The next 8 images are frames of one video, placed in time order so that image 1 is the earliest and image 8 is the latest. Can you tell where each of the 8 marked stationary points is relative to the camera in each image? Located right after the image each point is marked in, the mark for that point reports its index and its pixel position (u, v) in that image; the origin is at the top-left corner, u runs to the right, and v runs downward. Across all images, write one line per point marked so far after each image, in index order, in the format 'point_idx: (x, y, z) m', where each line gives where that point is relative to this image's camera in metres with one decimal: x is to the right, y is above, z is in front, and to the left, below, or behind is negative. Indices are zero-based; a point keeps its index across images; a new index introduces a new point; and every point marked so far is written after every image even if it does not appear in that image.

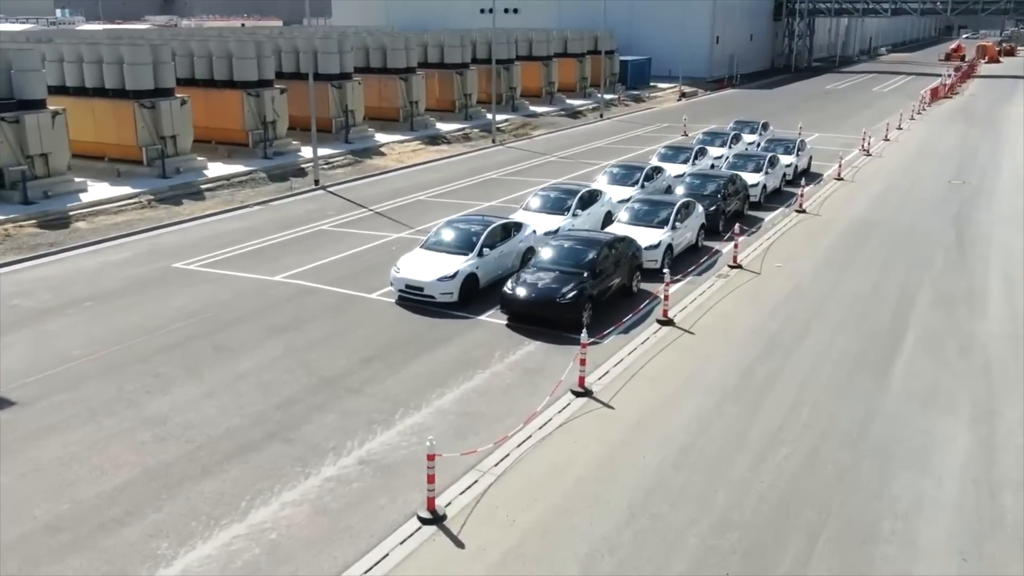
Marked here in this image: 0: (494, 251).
0: (-0.4, +0.7, +17.5) m
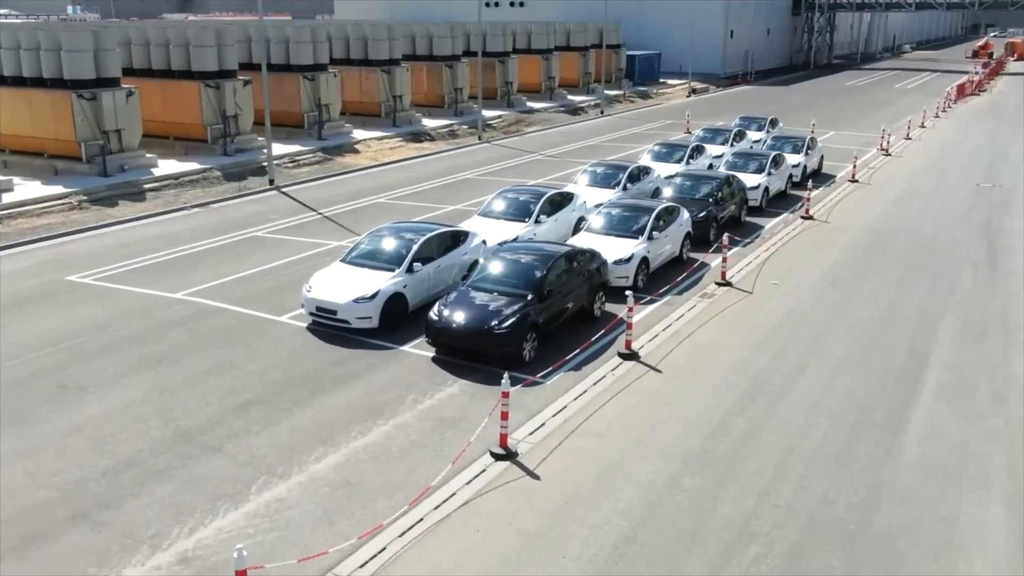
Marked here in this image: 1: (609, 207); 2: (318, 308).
0: (-1.3, +0.3, +14.6) m
1: (+1.9, +1.6, +17.9) m
2: (-2.8, -0.3, +13.7) m
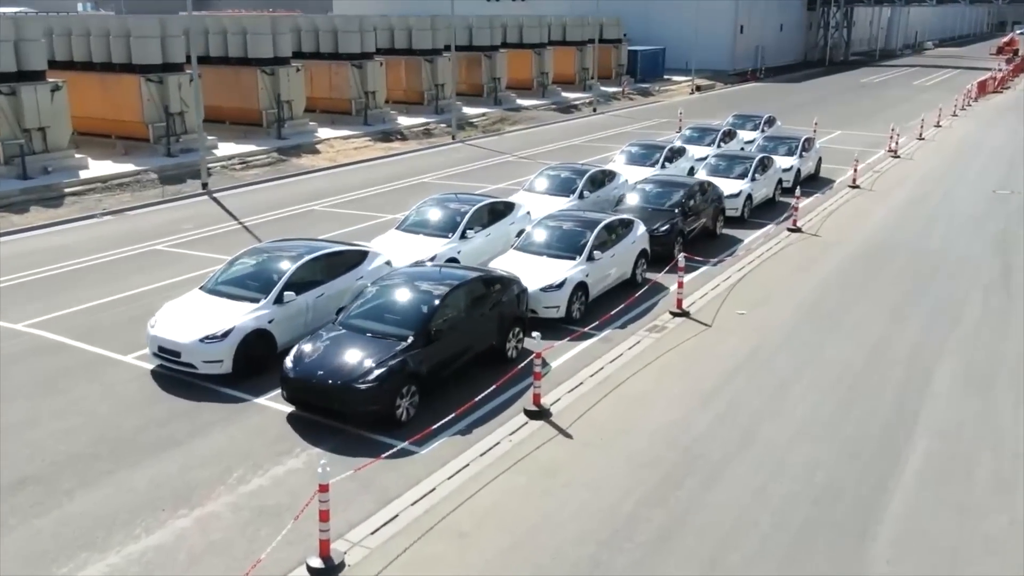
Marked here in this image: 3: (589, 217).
0: (-2.6, -0.1, +12.0) m
1: (+0.6, +1.2, +15.2) m
2: (-4.1, -0.7, +11.1) m
3: (+1.3, +1.2, +15.0) m
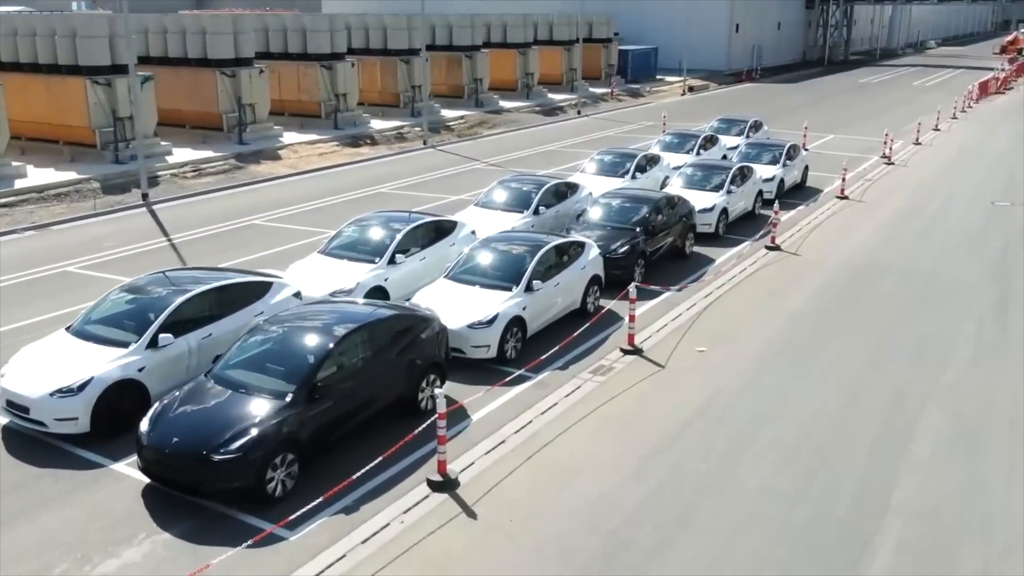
0: (-3.6, -0.5, +10.4) m
1: (-0.3, +0.7, +13.6) m
2: (-5.1, -1.2, +9.5) m
3: (+0.4, +0.7, +13.4) m
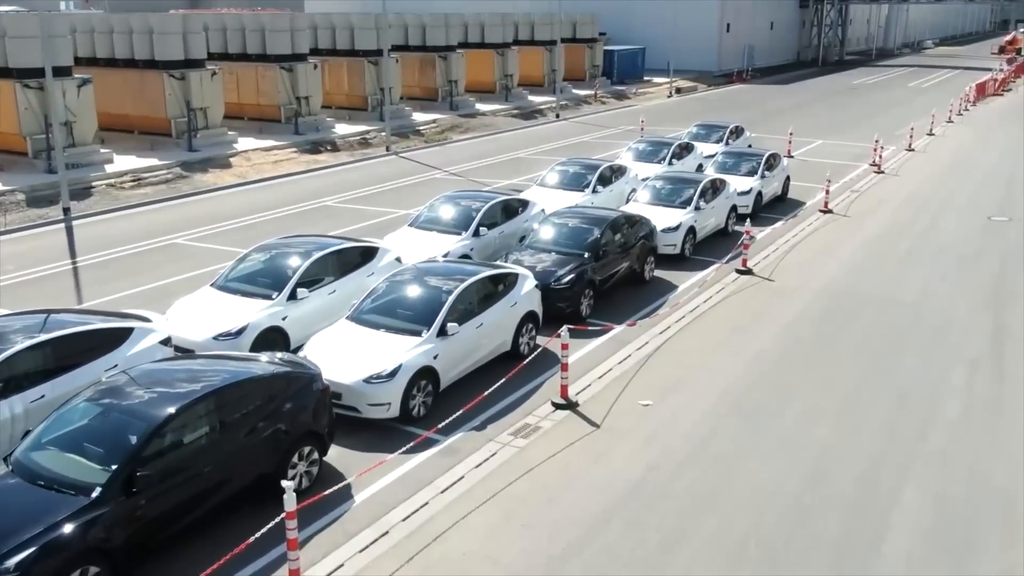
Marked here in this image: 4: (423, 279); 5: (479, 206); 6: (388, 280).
0: (-4.5, -1.0, +8.6) m
1: (-1.3, +0.2, +11.8) m
2: (-6.0, -1.6, +7.7) m
3: (-0.6, +0.3, +11.6) m
4: (-1.0, +0.1, +11.2) m
5: (-0.5, +1.4, +15.6) m
6: (-1.5, +0.1, +11.5) m
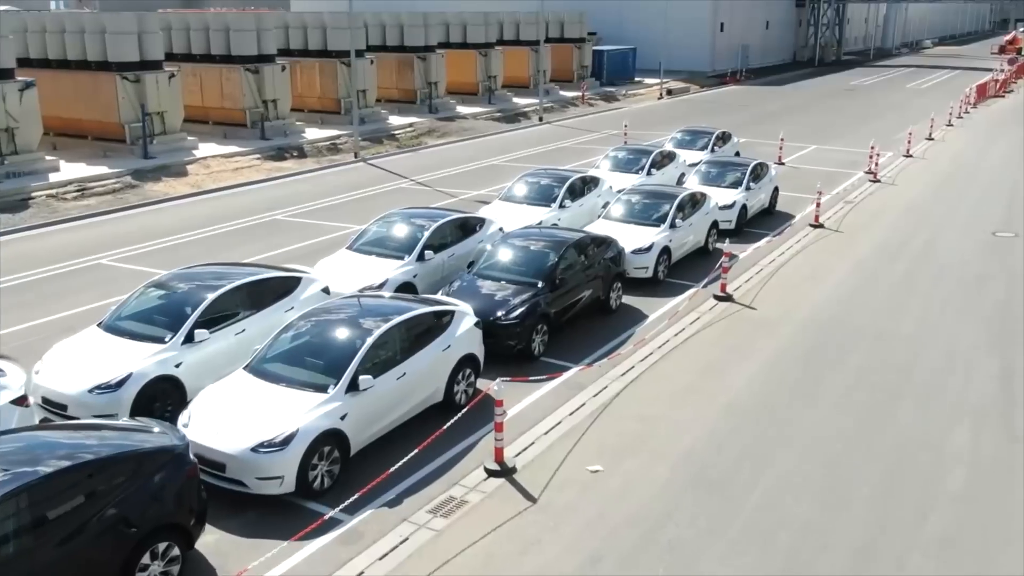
0: (-5.2, -1.4, +7.0) m
1: (-2.0, -0.2, +10.2) m
2: (-6.7, -2.1, +6.1) m
3: (-1.3, -0.2, +10.0) m
4: (-1.7, -0.3, +9.6) m
5: (-1.2, +1.0, +14.0) m
6: (-2.2, -0.3, +9.9) m
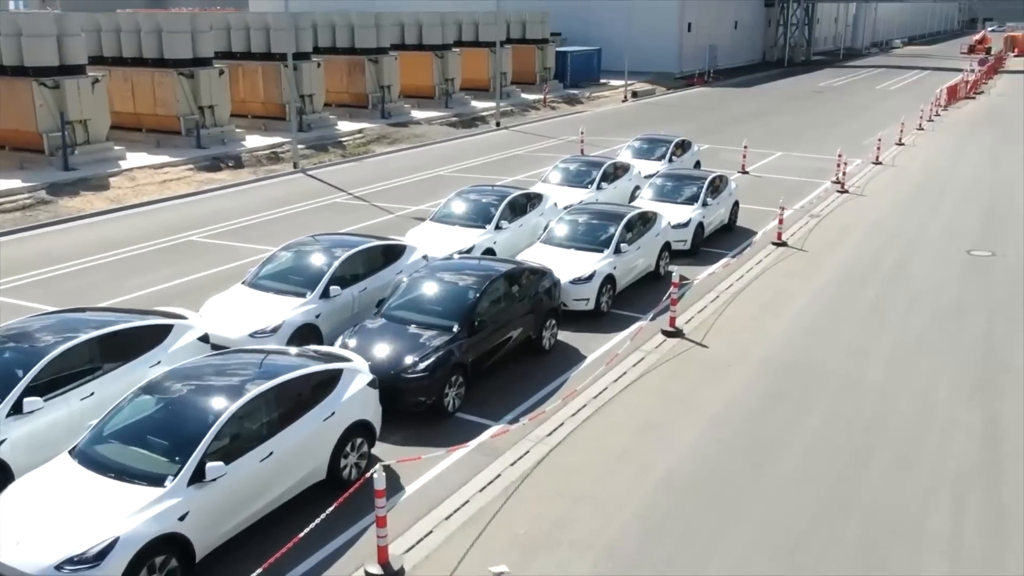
0: (-6.1, -2.0, +5.3) m
1: (-2.9, -0.7, +8.6) m
2: (-7.6, -2.6, +4.3) m
3: (-2.3, -0.7, +8.4) m
4: (-2.6, -0.8, +8.0) m
5: (-2.3, +0.5, +12.4) m
6: (-3.1, -0.8, +8.2) m
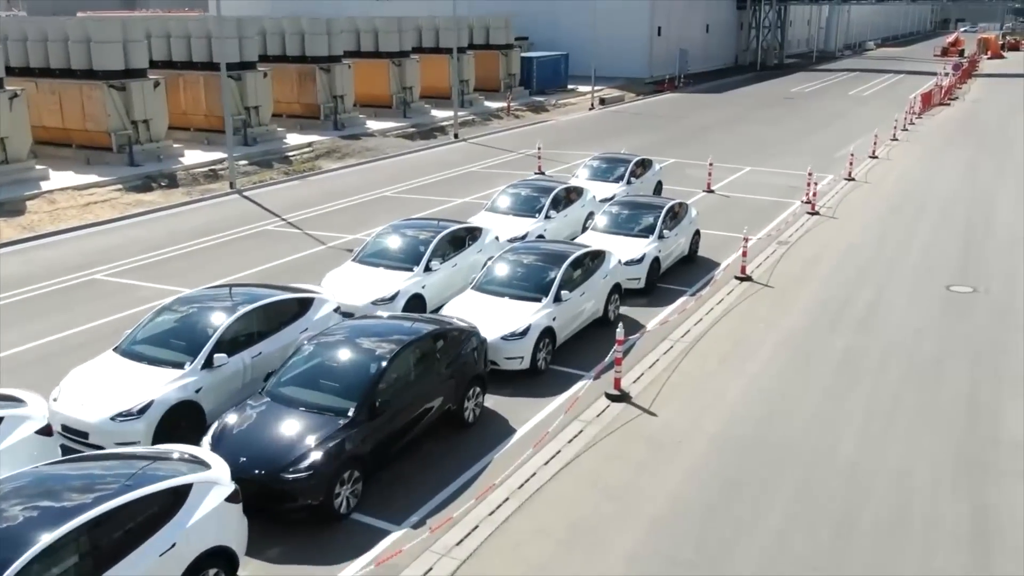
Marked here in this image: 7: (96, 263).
0: (-6.8, -2.7, +3.6) m
1: (-3.7, -1.4, +6.9) m
2: (-8.3, -3.4, +2.6) m
3: (-3.1, -1.4, +6.8) m
4: (-3.4, -1.6, +6.3) m
5: (-3.2, -0.3, +10.8) m
6: (-3.9, -1.6, +6.6) m
7: (-7.7, +0.5, +17.3) m
